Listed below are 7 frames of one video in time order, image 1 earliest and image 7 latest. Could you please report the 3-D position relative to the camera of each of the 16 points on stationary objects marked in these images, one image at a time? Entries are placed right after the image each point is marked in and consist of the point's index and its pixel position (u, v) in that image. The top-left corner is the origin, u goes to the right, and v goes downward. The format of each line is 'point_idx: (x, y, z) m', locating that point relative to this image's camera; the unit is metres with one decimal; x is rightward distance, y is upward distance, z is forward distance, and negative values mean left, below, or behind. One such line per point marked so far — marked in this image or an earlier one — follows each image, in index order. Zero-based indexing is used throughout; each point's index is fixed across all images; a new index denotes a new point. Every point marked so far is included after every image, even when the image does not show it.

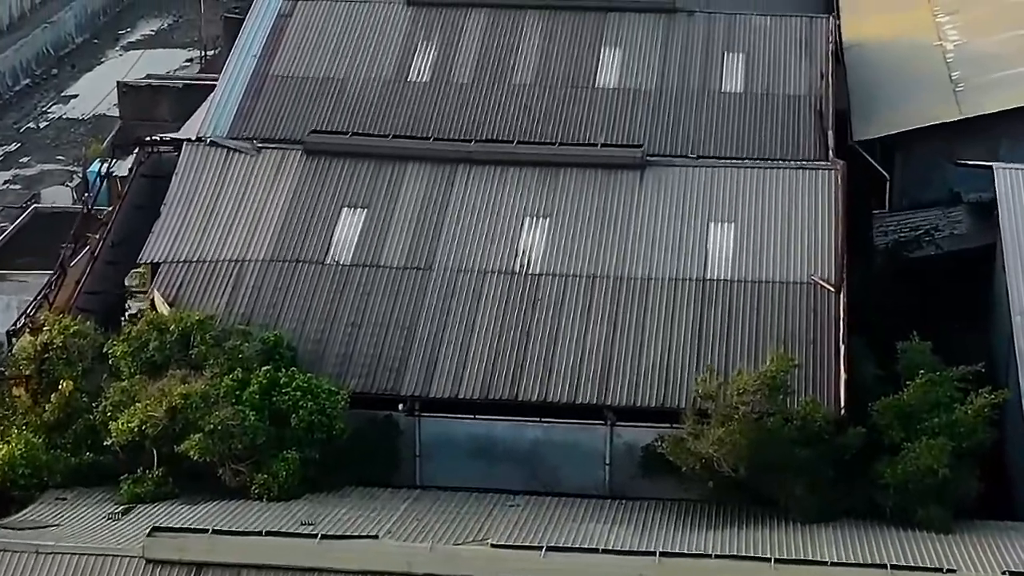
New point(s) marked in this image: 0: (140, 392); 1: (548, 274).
0: (-3.5, -1.0, +18.2) m
1: (+0.4, +0.2, +19.9) m
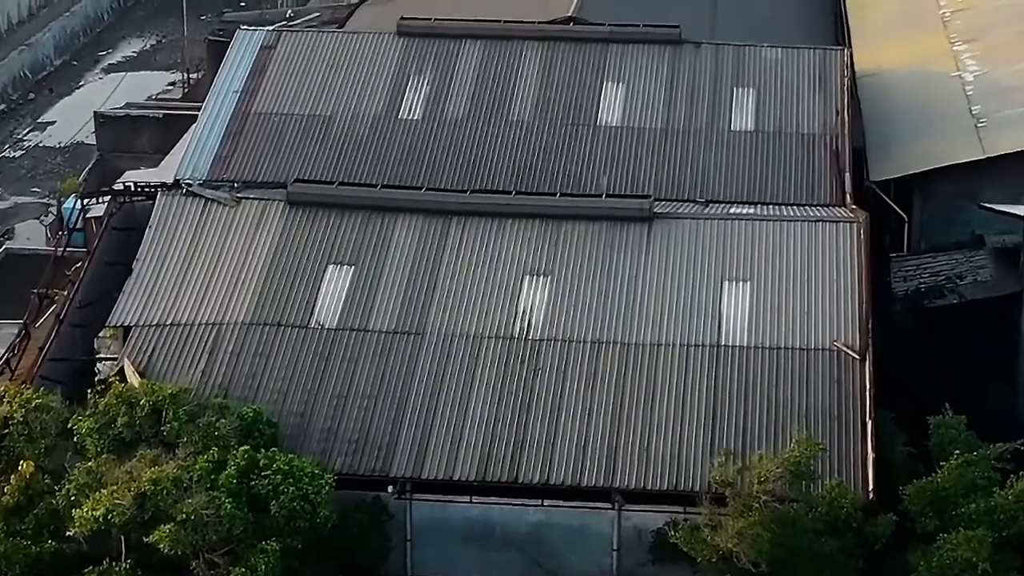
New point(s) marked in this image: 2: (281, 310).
0: (-3.5, -1.6, +16.7) m
1: (+0.4, -0.5, +18.4) m
2: (-2.3, -0.2, +18.9) m
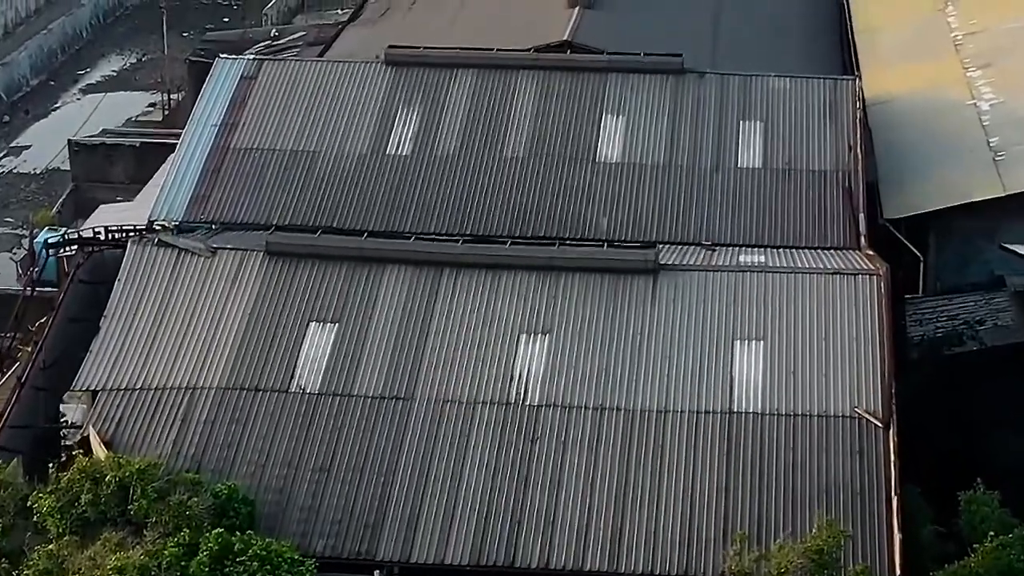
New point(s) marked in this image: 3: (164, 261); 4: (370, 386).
0: (-3.5, -2.2, +15.3) m
1: (+0.3, -1.0, +17.1) m
2: (-2.3, -0.8, +17.6) m
3: (-3.4, +0.3, +19.1) m
4: (-1.3, -0.9, +17.4) m
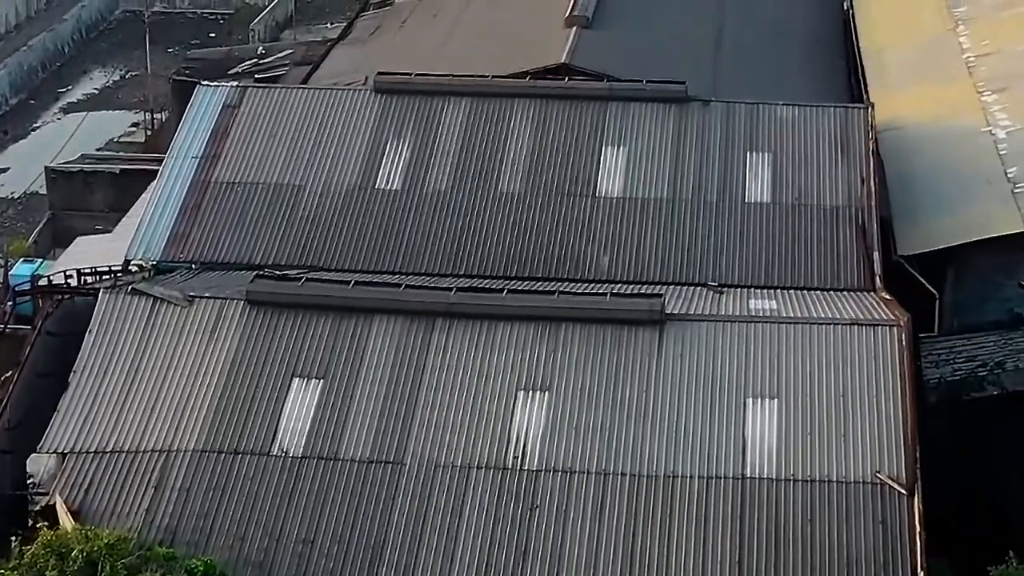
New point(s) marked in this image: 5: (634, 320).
0: (-3.5, -2.6, +14.2) m
1: (+0.3, -1.5, +16.0) m
2: (-2.3, -1.2, +16.4) m
3: (-3.5, -0.2, +18.0) m
4: (-1.3, -1.3, +16.2) m
5: (+1.1, -0.3, +17.5) m
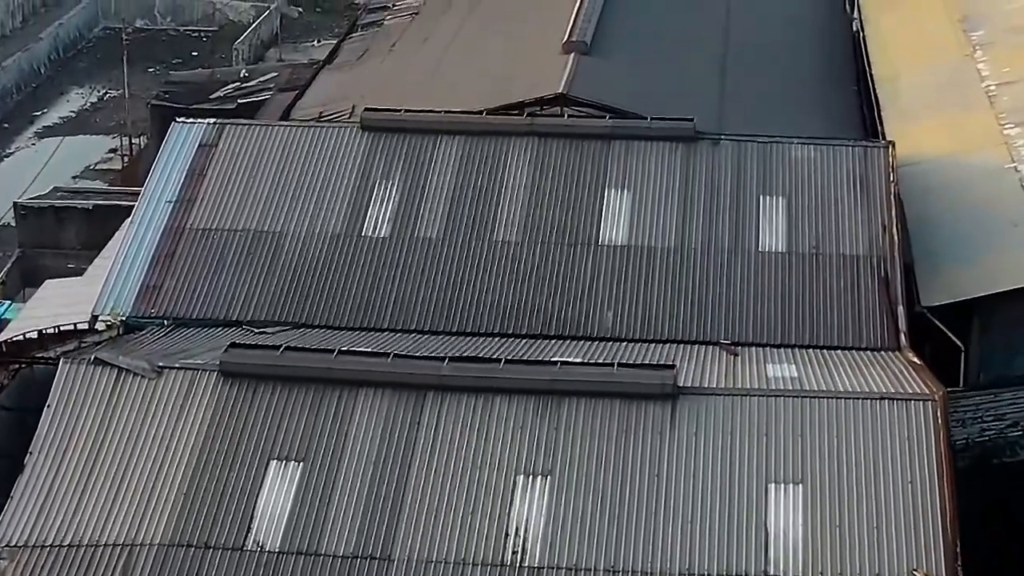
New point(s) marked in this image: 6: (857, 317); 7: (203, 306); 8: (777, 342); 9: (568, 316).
0: (-3.5, -3.2, +12.7) m
1: (+0.3, -2.1, +14.5) m
2: (-2.3, -1.8, +14.9) m
3: (-3.5, -0.8, +16.4) m
4: (-1.3, -1.9, +14.7) m
5: (+1.1, -0.9, +16.0) m
6: (+3.5, -0.3, +19.5) m
7: (-3.2, -0.2, +19.9) m
8: (+2.6, -0.5, +19.1) m
9: (+0.6, -0.3, +19.6) m
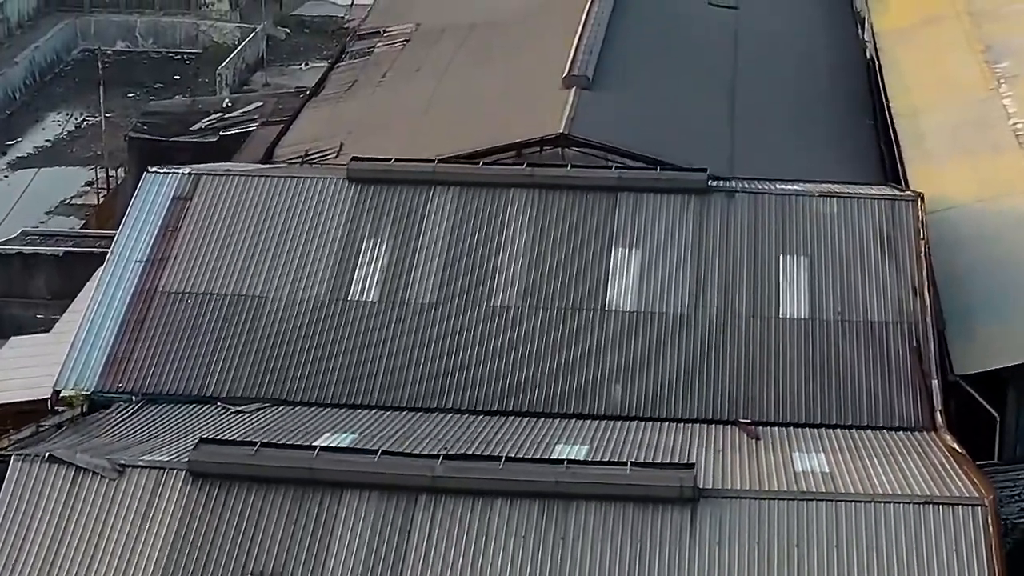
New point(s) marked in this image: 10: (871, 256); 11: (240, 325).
0: (-3.5, -3.9, +11.0) m
1: (+0.3, -2.8, +12.8) m
2: (-2.3, -2.5, +13.3) m
3: (-3.5, -1.5, +14.8) m
4: (-1.3, -2.6, +13.1) m
5: (+1.1, -1.6, +14.4) m
6: (+3.5, -1.0, +17.9) m
7: (-3.2, -0.9, +18.2) m
8: (+2.6, -1.2, +17.5) m
9: (+0.6, -1.0, +18.0) m
10: (+3.6, +0.3, +19.6) m
11: (-2.7, -0.4, +18.9) m
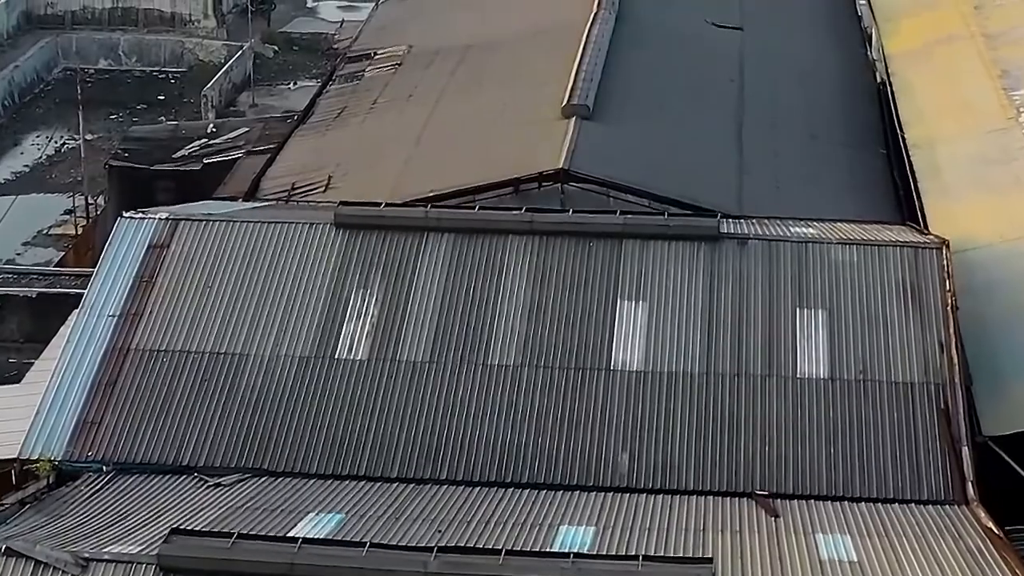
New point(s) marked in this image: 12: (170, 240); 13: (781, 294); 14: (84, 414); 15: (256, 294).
0: (-3.5, -4.4, +9.8) m
1: (+0.3, -3.3, +11.6) m
2: (-2.3, -3.0, +12.0) m
3: (-3.5, -2.0, +13.5) m
4: (-1.3, -3.1, +11.8) m
5: (+1.1, -2.1, +13.1) m
6: (+3.5, -1.5, +16.6) m
7: (-3.2, -1.4, +17.0) m
8: (+2.6, -1.7, +16.3) m
9: (+0.6, -1.5, +16.7) m
10: (+3.6, -0.2, +18.4) m
11: (-2.7, -0.9, +17.6) m
12: (-3.4, +0.5, +19.5) m
13: (+2.6, -0.1, +18.6) m
14: (-3.8, -1.1, +17.4) m
15: (-2.5, -0.1, +18.8) m
